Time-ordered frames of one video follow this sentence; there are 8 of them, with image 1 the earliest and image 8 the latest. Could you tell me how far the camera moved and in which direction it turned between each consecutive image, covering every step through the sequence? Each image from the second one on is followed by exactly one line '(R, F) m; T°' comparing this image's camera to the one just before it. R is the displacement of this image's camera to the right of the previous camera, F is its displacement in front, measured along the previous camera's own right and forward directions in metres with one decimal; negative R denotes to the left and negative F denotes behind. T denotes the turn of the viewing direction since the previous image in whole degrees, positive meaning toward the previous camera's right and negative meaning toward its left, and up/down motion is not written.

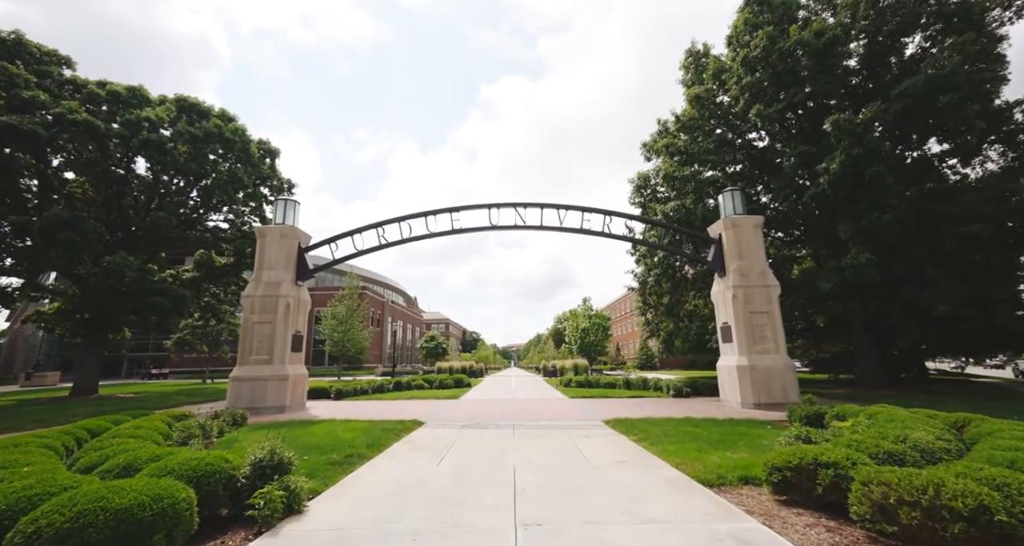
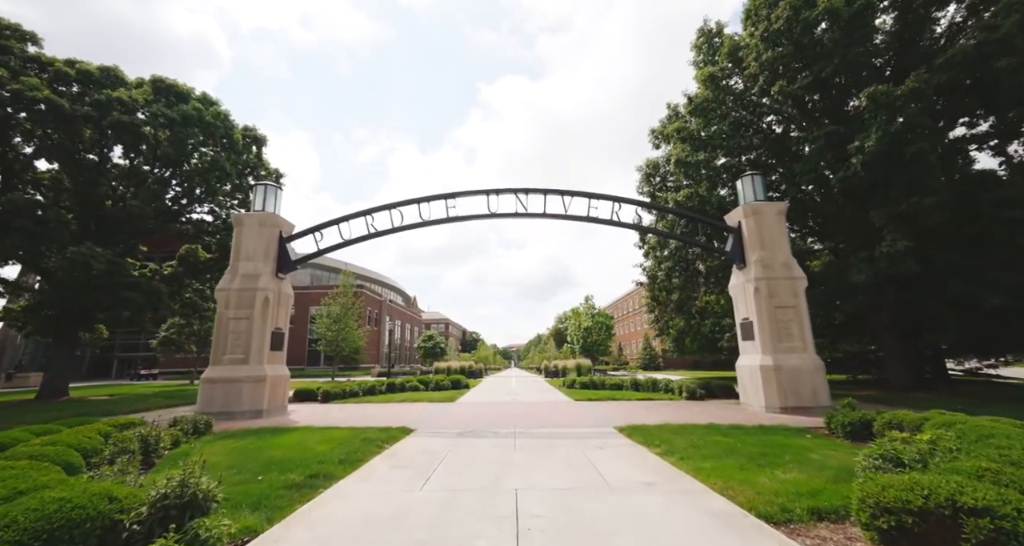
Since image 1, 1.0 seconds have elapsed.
(0.0, +1.2) m; 0°
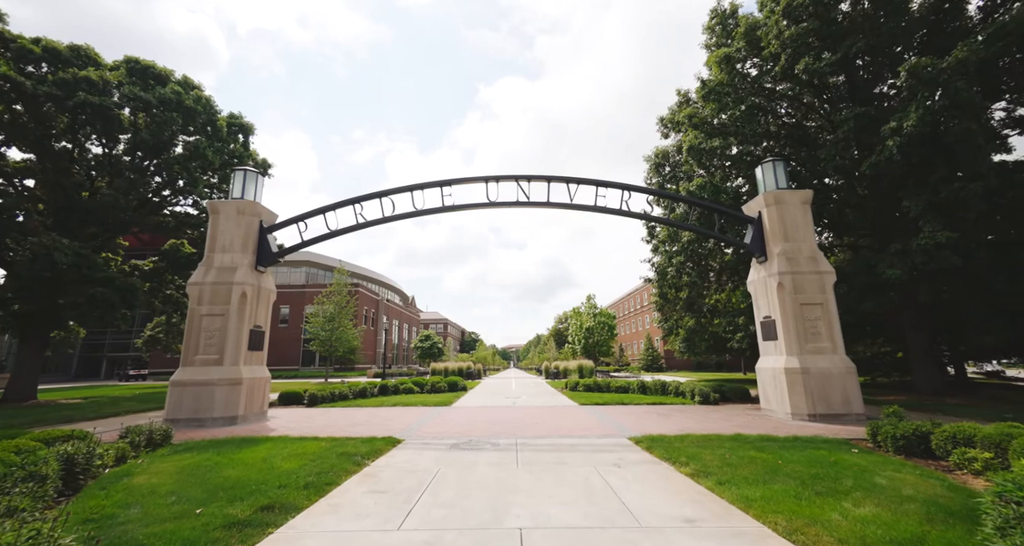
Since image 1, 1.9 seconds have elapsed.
(0.0, +1.1) m; 0°
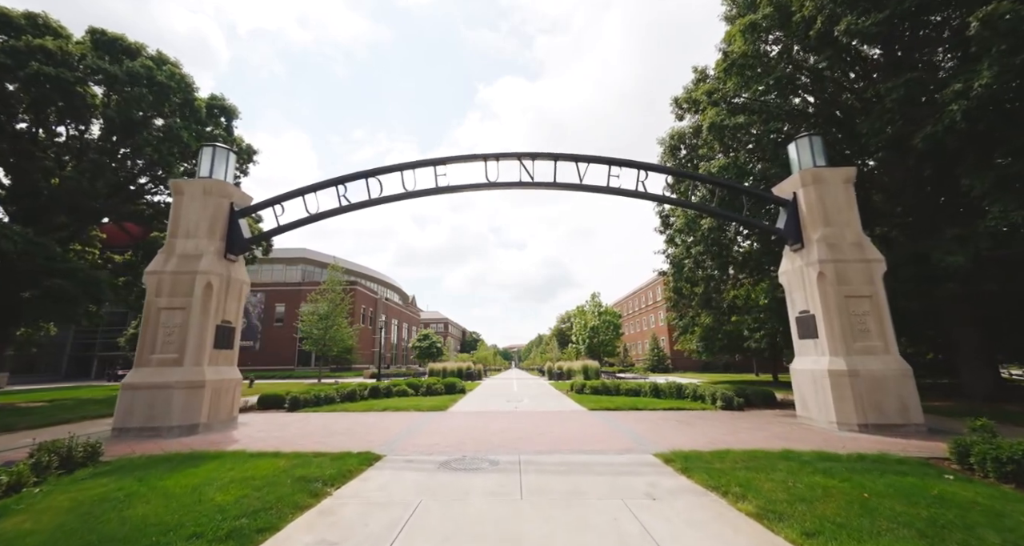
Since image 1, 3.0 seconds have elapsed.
(0.0, +1.4) m; 0°
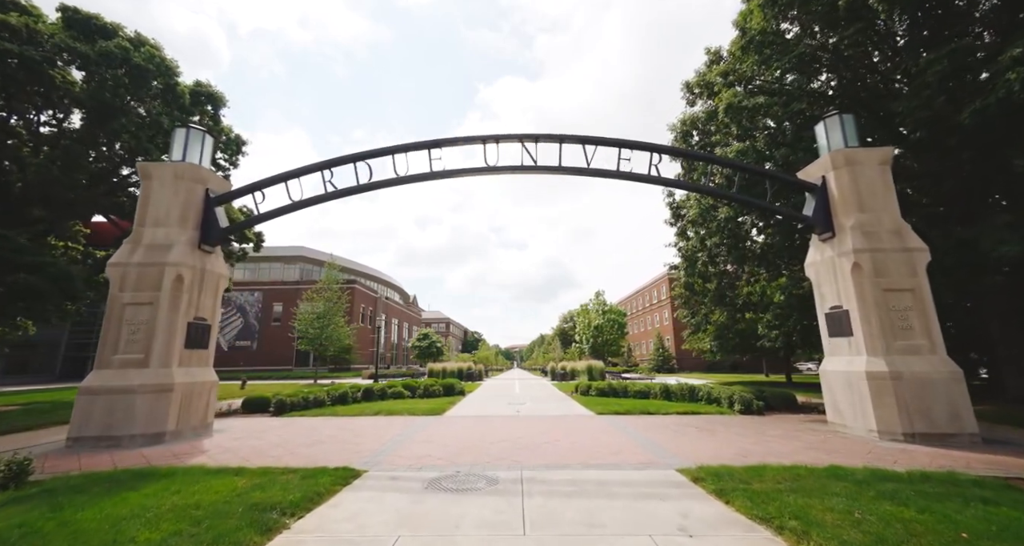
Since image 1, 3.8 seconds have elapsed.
(0.0, +1.0) m; 0°
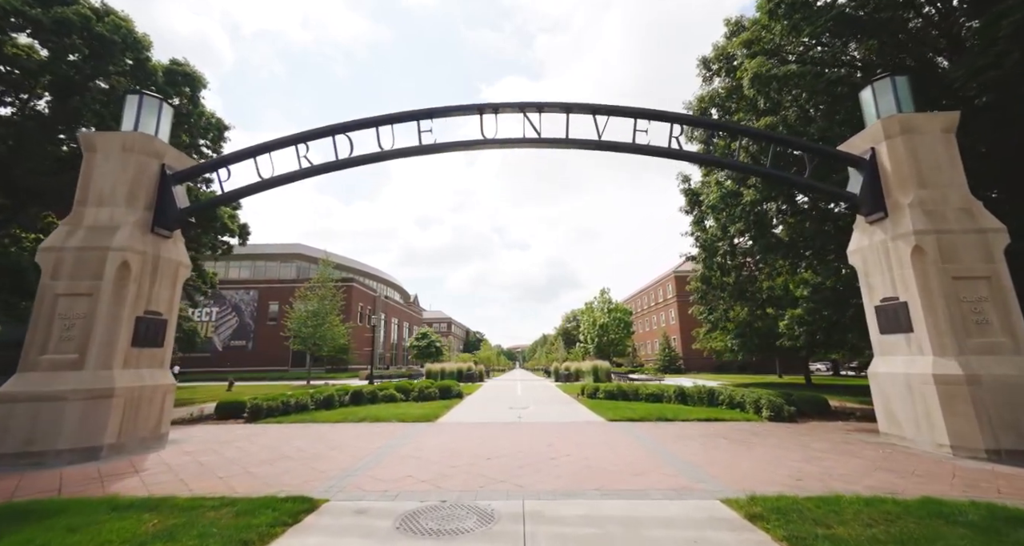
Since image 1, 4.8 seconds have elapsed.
(0.0, +1.4) m; 0°
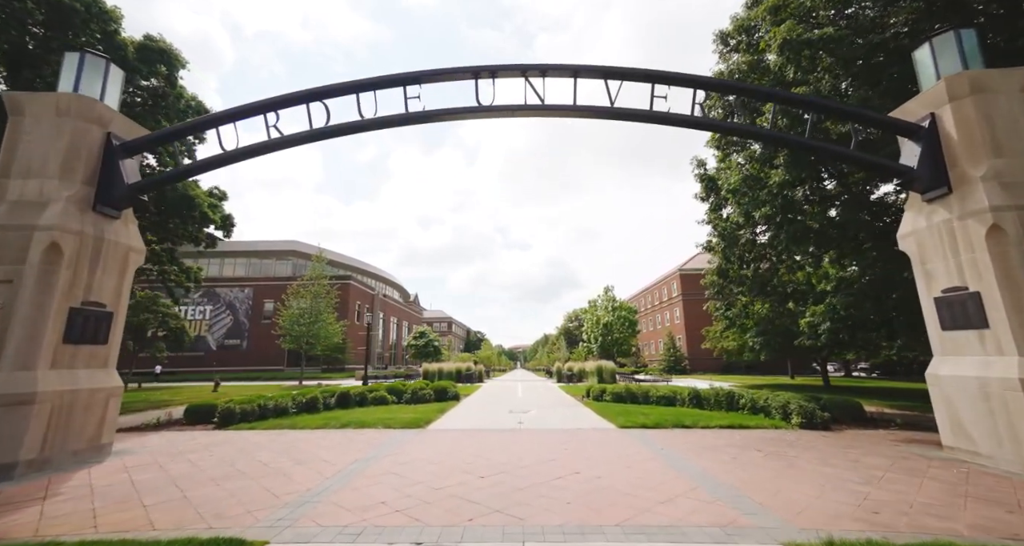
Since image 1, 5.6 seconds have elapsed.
(0.0, +1.2) m; 0°
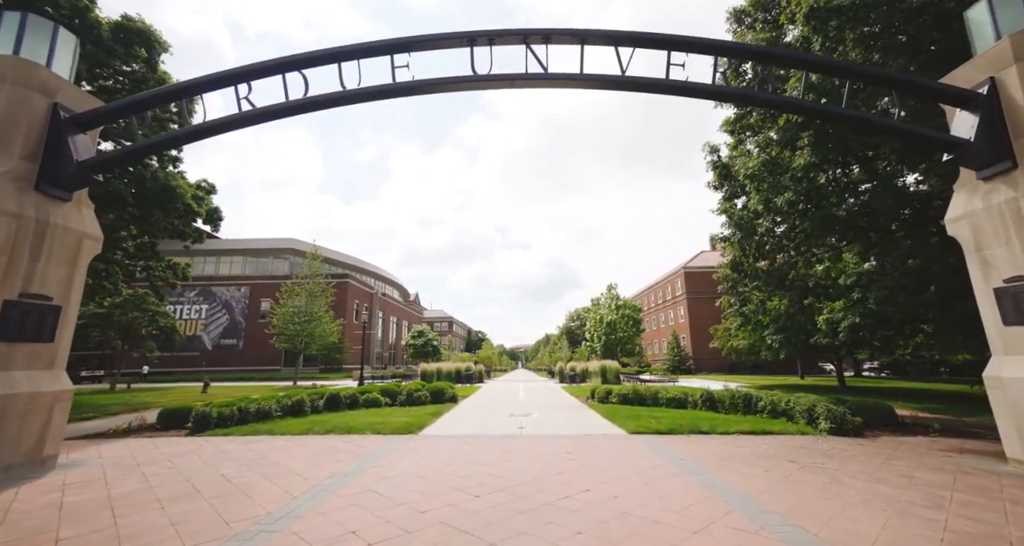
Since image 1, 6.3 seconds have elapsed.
(0.0, +0.9) m; 0°
